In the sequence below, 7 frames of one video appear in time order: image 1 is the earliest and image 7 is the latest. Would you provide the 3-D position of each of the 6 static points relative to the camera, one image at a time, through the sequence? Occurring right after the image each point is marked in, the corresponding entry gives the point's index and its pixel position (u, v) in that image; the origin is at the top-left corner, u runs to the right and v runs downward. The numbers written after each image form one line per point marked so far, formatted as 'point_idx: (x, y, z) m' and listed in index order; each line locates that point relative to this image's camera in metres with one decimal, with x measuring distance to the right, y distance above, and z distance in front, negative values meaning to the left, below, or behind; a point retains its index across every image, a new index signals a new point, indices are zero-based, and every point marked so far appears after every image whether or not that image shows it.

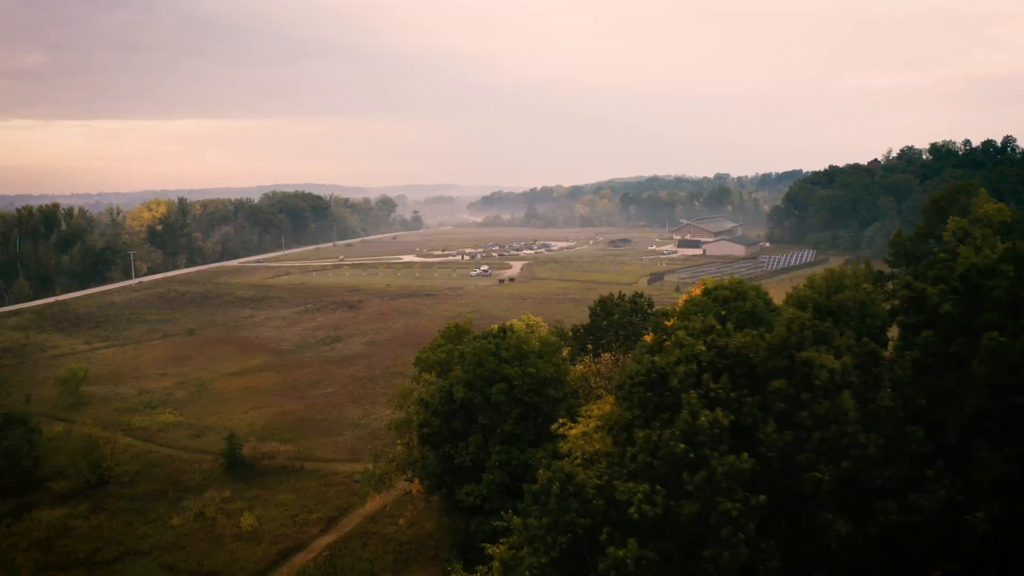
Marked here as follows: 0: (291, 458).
0: (-5.8, -4.6, +17.2) m
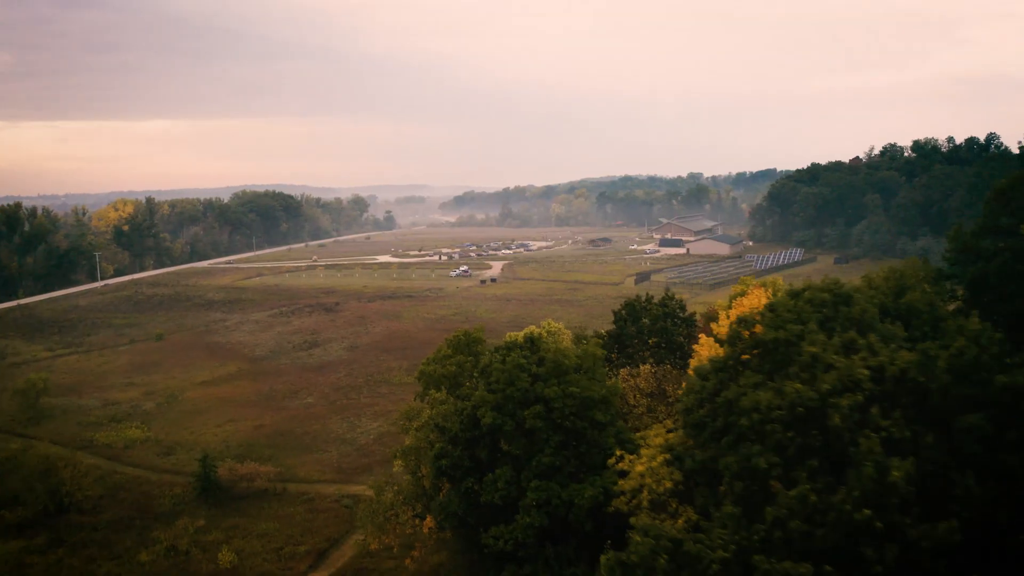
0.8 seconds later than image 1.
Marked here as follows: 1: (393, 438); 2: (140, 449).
0: (-5.8, -4.6, +15.6) m
1: (-3.2, -4.1, +17.6) m
2: (-10.8, -4.7, +18.8) m
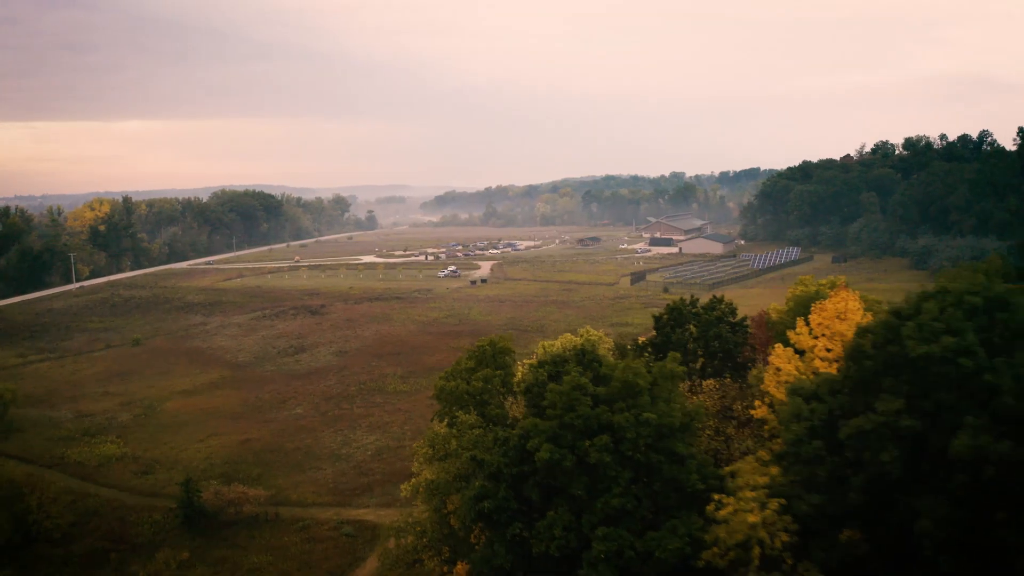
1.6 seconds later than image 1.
0: (-5.4, -4.7, +14.1) m
1: (-2.9, -4.2, +16.3) m
2: (-10.6, -4.8, +17.2) m
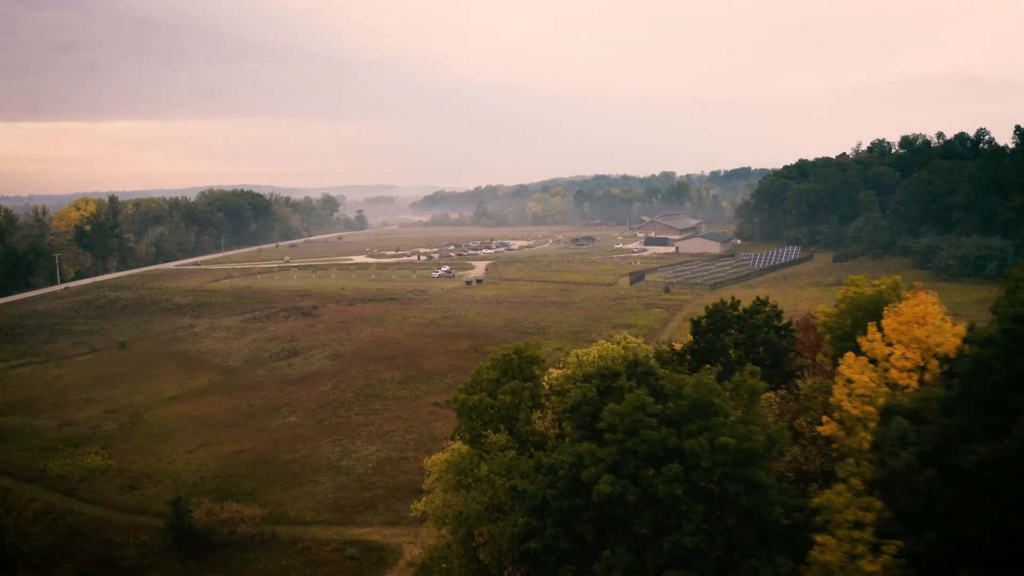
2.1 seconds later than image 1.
0: (-5.2, -4.8, +13.2) m
1: (-2.7, -4.2, +15.4) m
2: (-10.3, -4.8, +16.2) m
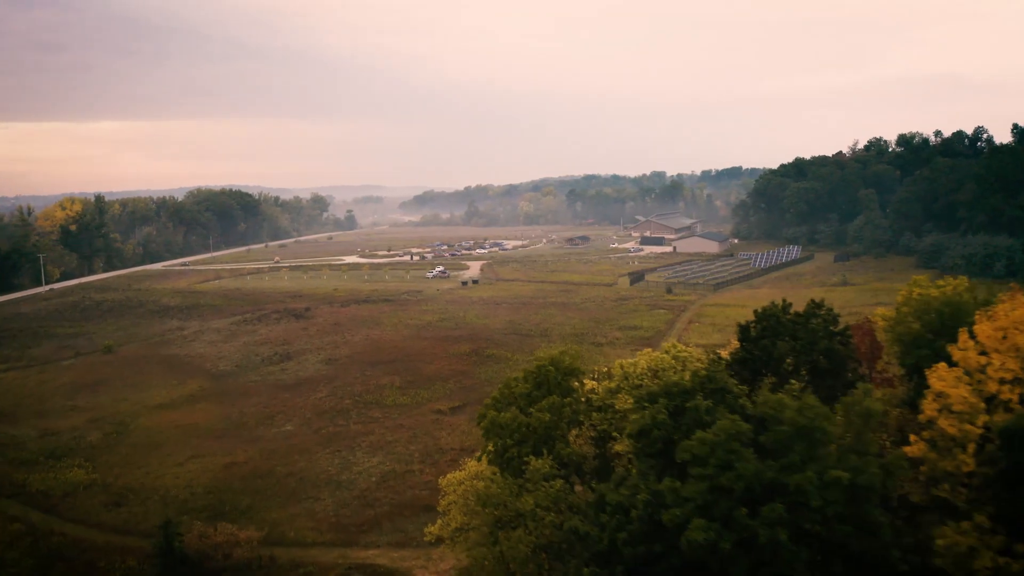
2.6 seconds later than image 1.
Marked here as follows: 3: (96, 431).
0: (-4.9, -4.8, +12.2) m
1: (-2.4, -4.3, +14.4) m
2: (-10.1, -4.9, +15.2) m
3: (-12.7, -4.4, +19.7) m
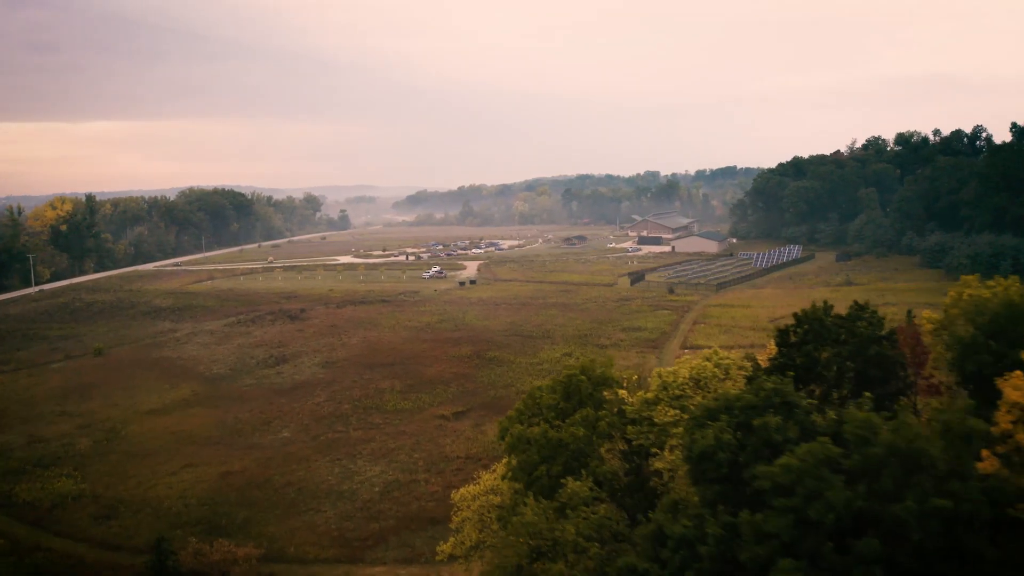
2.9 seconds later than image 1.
0: (-4.6, -4.9, +11.6) m
1: (-2.2, -4.3, +13.8) m
2: (-9.9, -5.0, +14.5) m
3: (-12.5, -4.4, +19.0) m
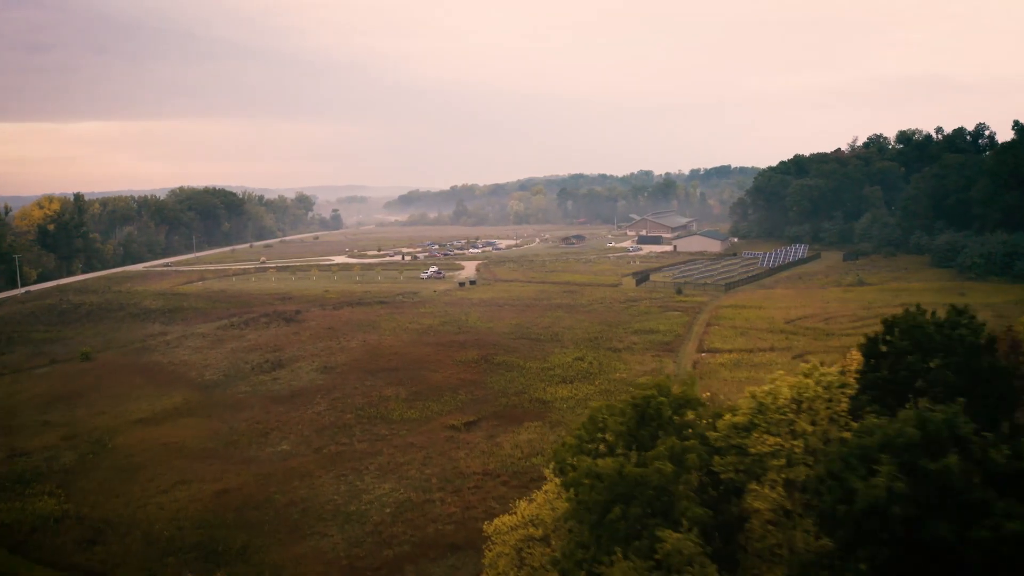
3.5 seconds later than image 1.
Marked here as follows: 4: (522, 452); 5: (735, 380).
0: (-4.2, -4.9, +10.4) m
1: (-1.8, -4.4, +12.7) m
2: (-9.4, -5.0, +13.3) m
3: (-12.2, -4.5, +17.8) m
4: (+0.2, -3.8, +14.8) m
5: (+6.7, -2.7, +19.4) m
